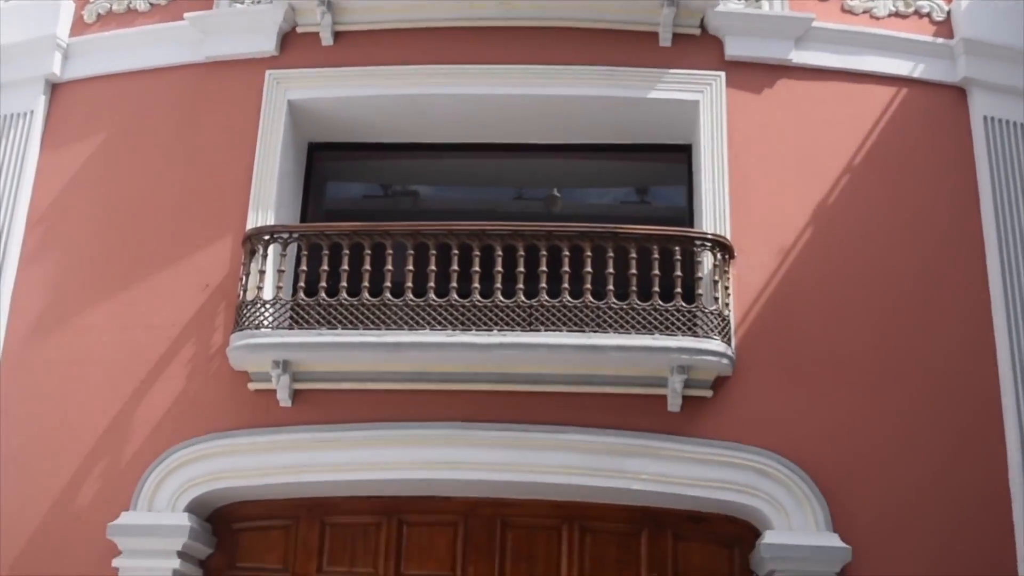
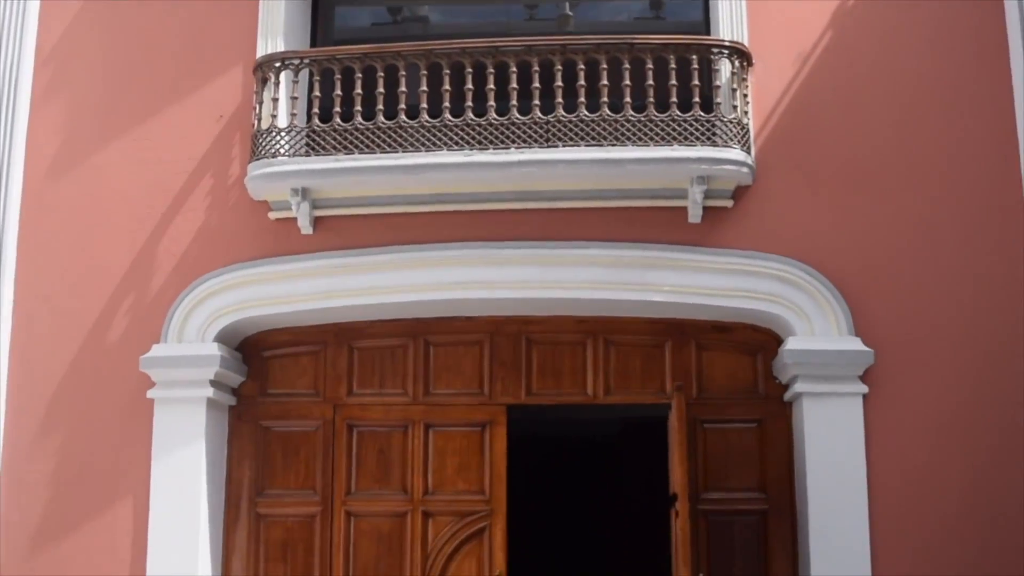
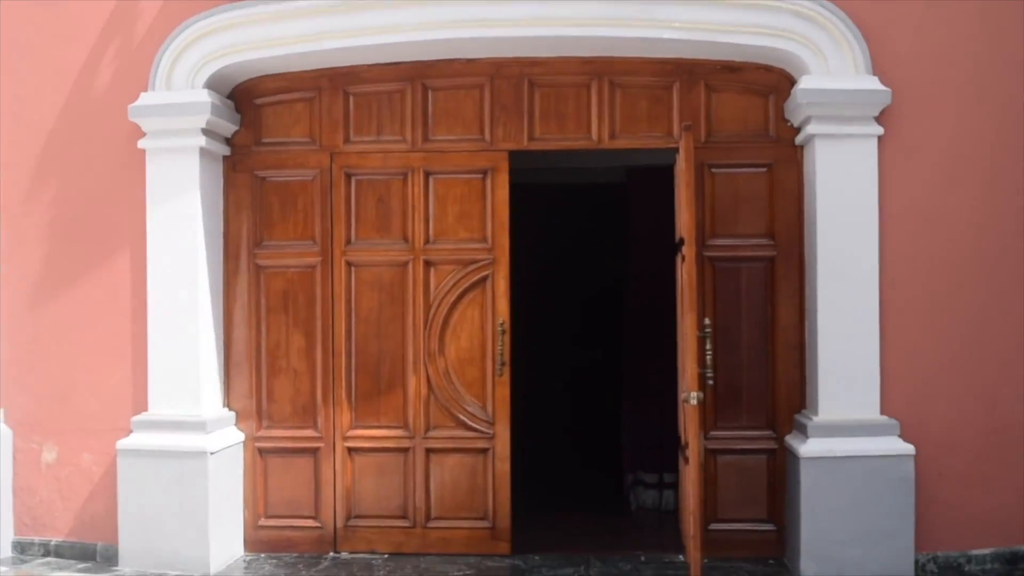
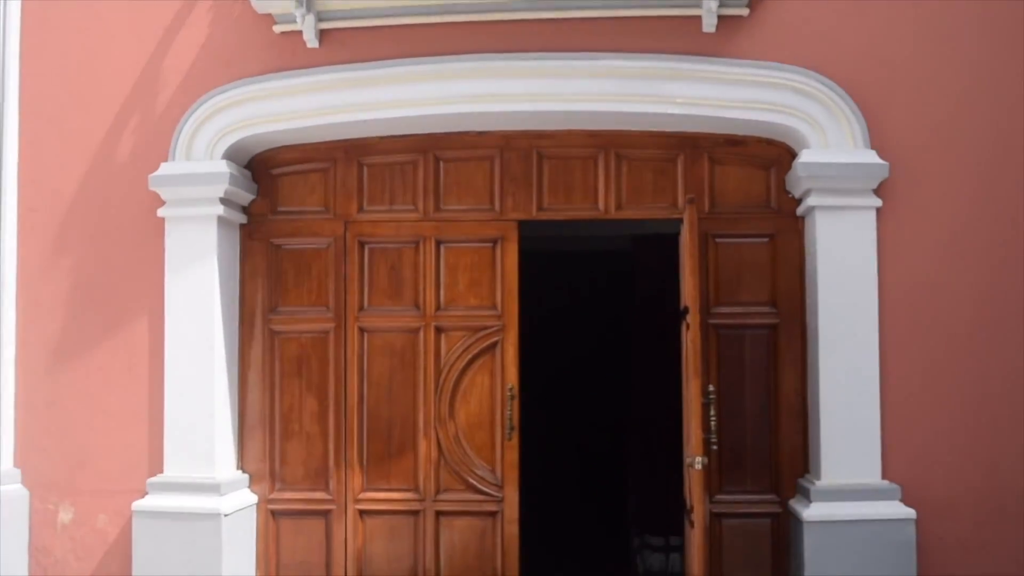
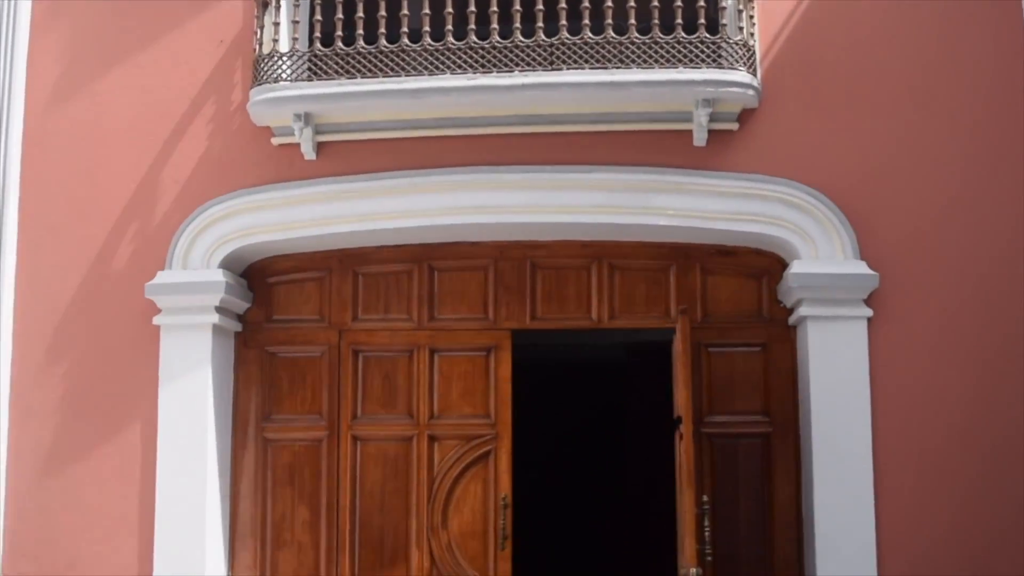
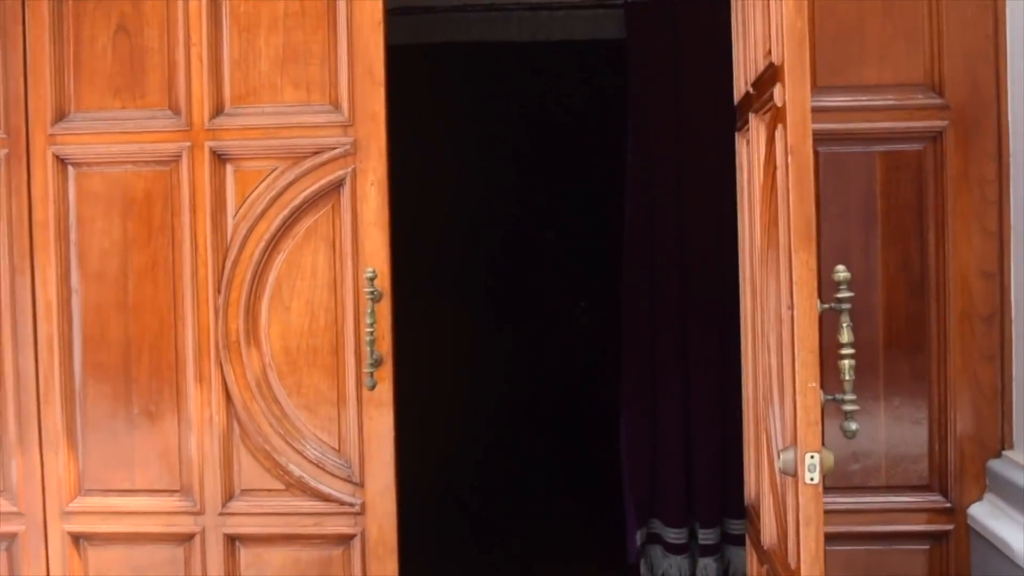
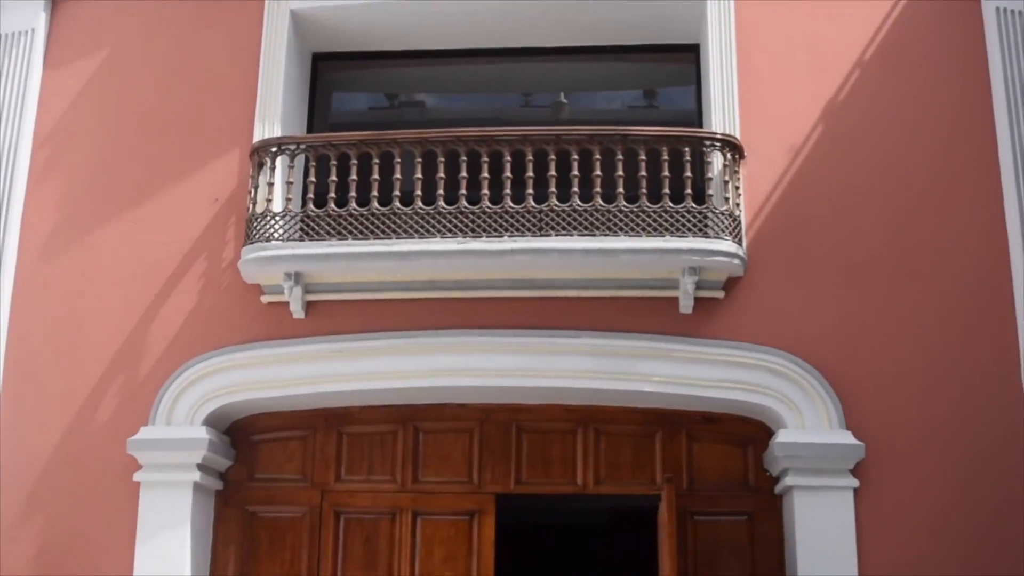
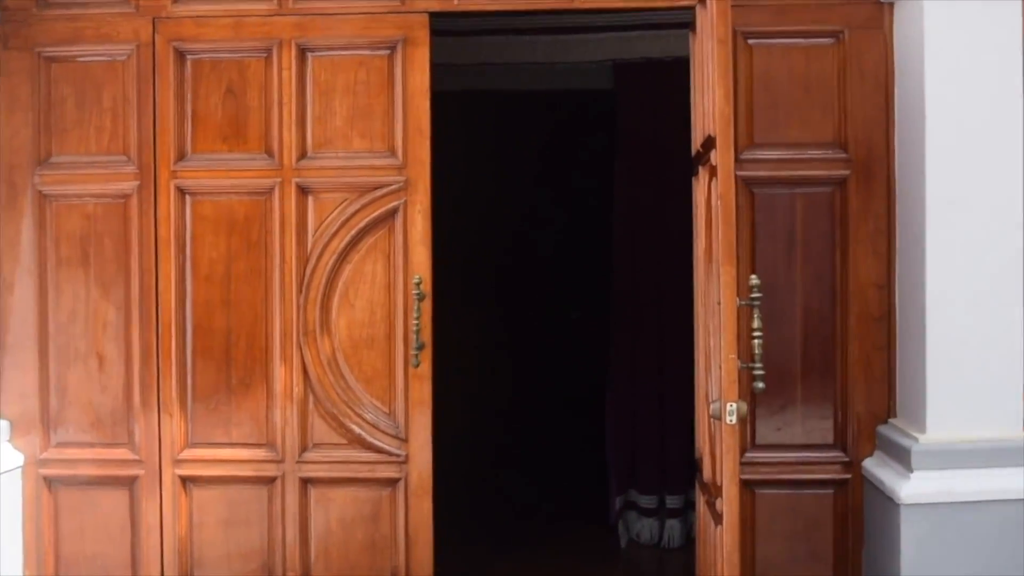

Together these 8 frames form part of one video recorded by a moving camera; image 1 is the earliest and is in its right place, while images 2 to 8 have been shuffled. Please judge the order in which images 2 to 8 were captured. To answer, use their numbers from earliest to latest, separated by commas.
7, 2, 5, 4, 3, 8, 6
